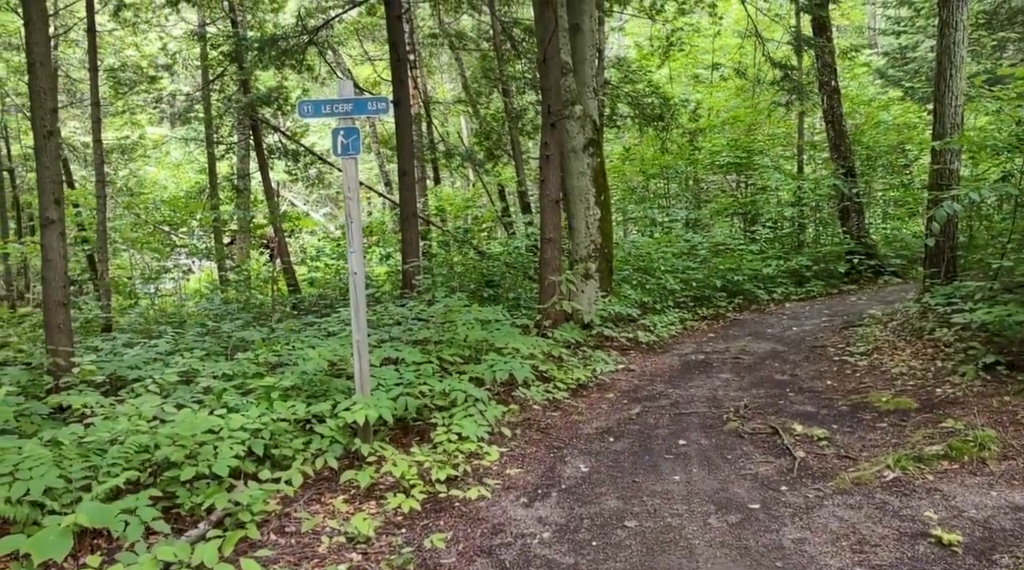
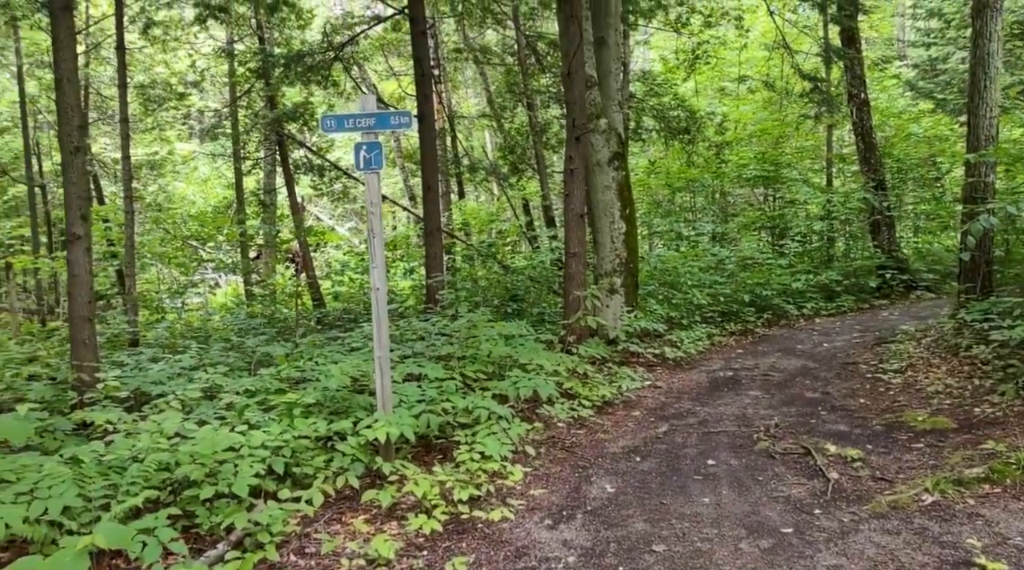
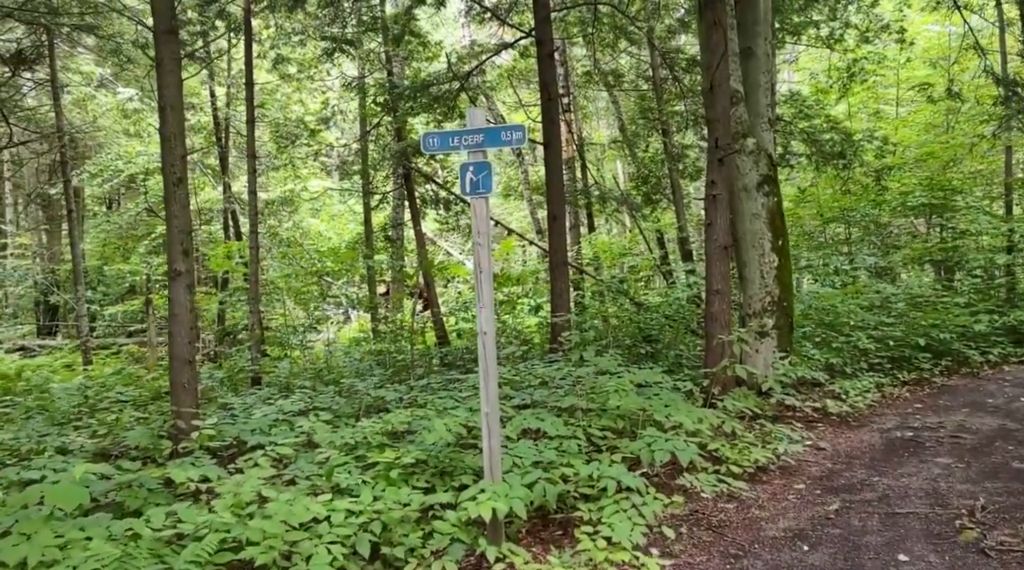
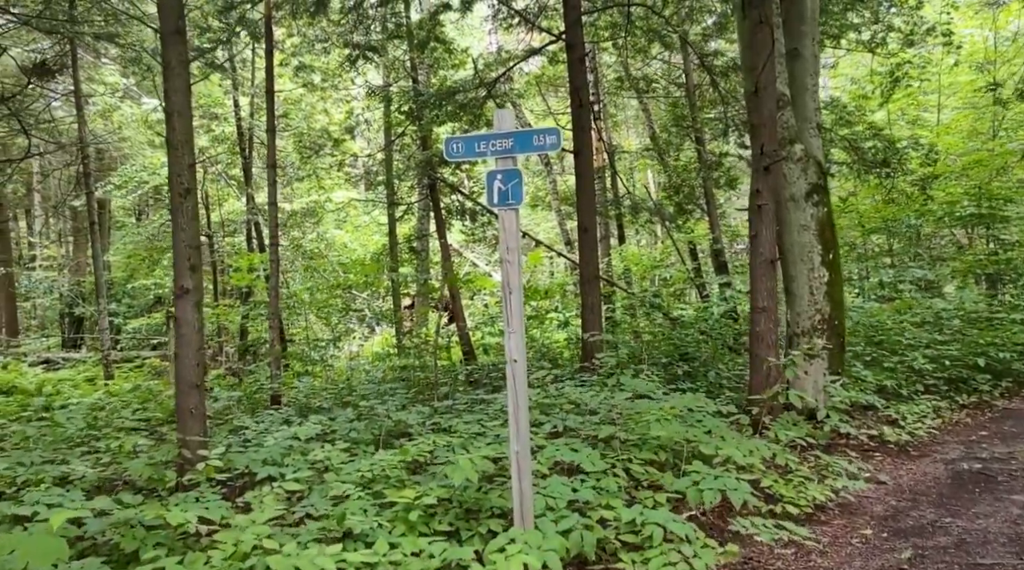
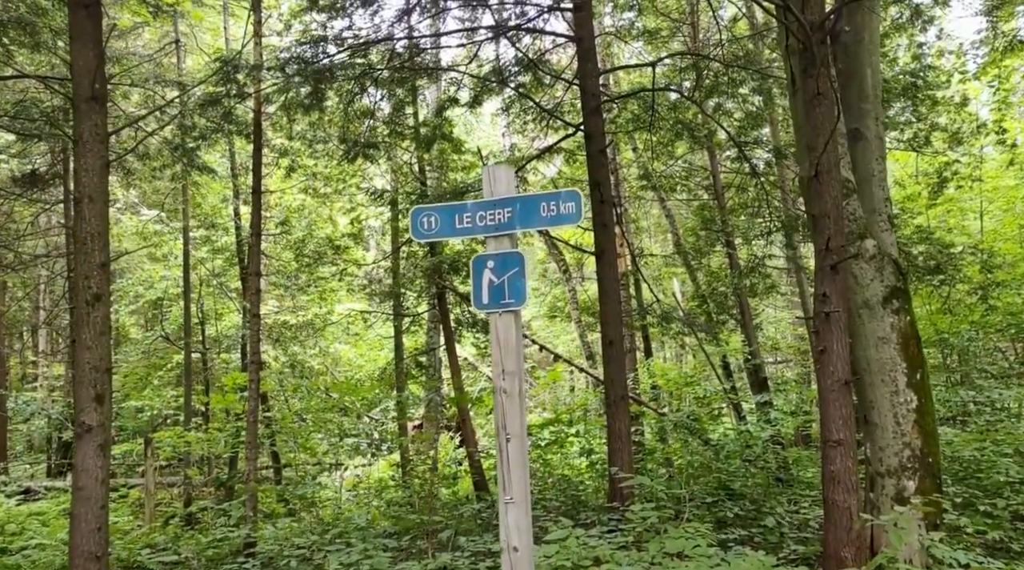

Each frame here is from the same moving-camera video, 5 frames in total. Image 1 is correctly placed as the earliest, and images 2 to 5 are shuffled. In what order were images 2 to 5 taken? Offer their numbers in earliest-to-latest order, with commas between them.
2, 3, 4, 5
